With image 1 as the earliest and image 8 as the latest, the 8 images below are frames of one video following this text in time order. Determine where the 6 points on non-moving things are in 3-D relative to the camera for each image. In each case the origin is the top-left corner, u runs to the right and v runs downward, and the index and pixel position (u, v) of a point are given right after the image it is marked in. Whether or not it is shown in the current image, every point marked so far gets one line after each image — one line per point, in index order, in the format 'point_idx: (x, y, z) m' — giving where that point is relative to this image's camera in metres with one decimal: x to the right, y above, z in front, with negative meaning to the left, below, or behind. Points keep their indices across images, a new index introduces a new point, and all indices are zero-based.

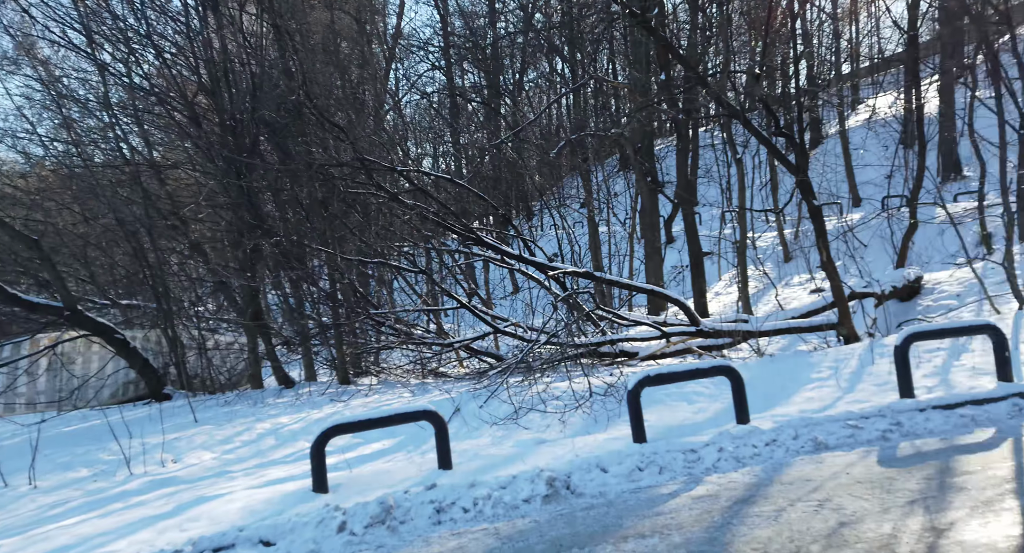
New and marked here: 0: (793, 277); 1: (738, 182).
0: (+5.6, 0.0, +13.9) m
1: (+4.1, +1.7, +12.7) m
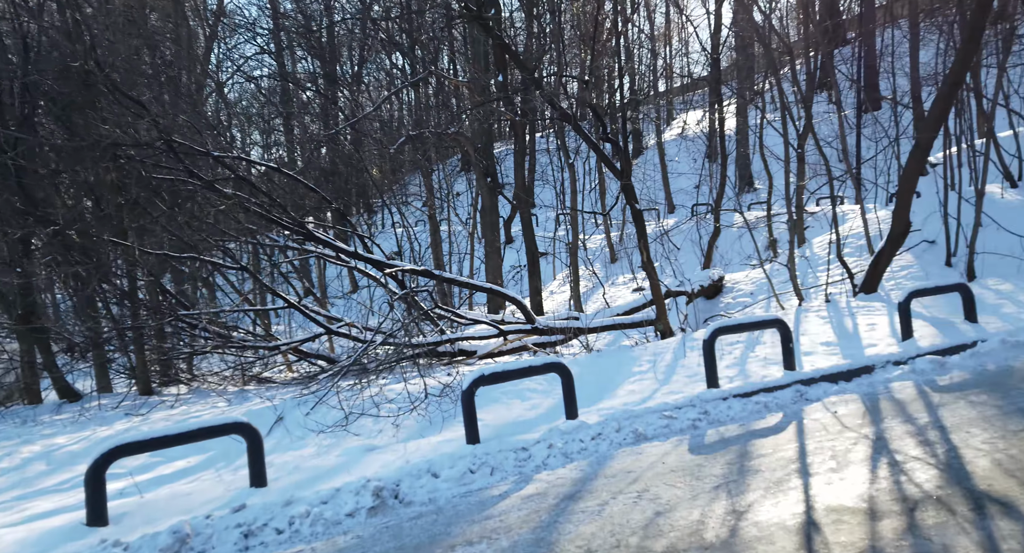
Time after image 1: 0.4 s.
0: (+2.3, 0.0, +14.8) m
1: (+1.1, +1.7, +13.2) m
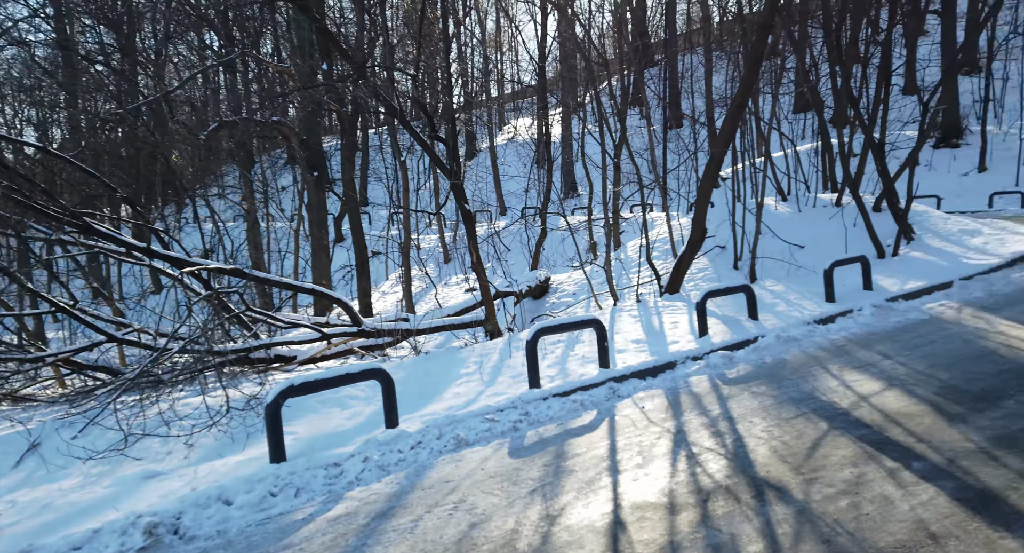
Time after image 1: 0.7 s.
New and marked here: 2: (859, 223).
0: (-1.3, 0.0, +14.9) m
1: (-2.1, +1.8, +13.0) m
2: (+6.3, +1.0, +12.9) m
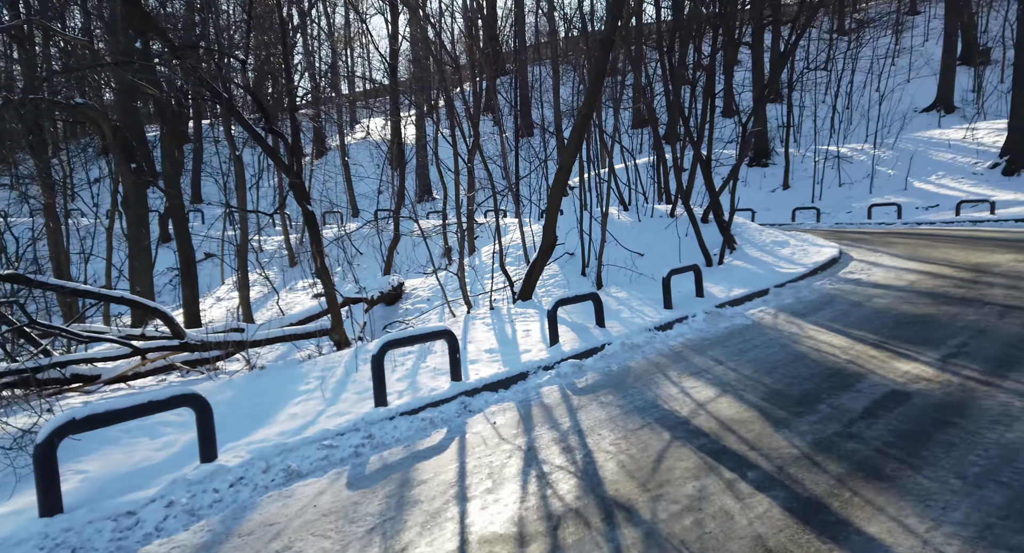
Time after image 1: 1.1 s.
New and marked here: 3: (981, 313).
0: (-4.4, -0.1, +14.0) m
1: (-4.8, +1.7, +12.1) m
2: (+3.5, +0.8, +13.7) m
3: (+5.2, -0.4, +7.7) m
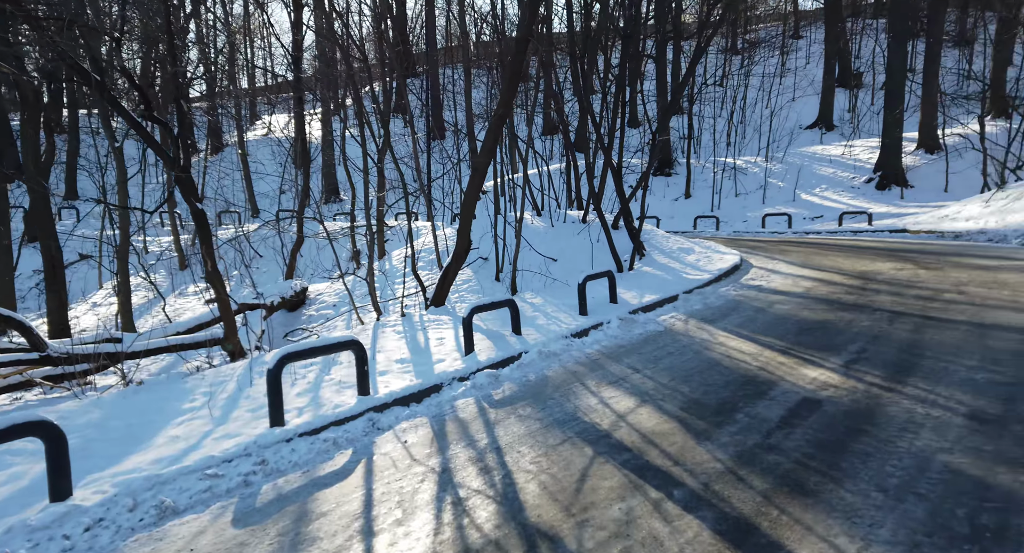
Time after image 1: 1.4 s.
0: (-6.1, -0.2, +13.1) m
1: (-6.2, +1.6, +11.1) m
2: (+1.8, +0.7, +13.8) m
3: (+4.2, -0.5, +8.1) m
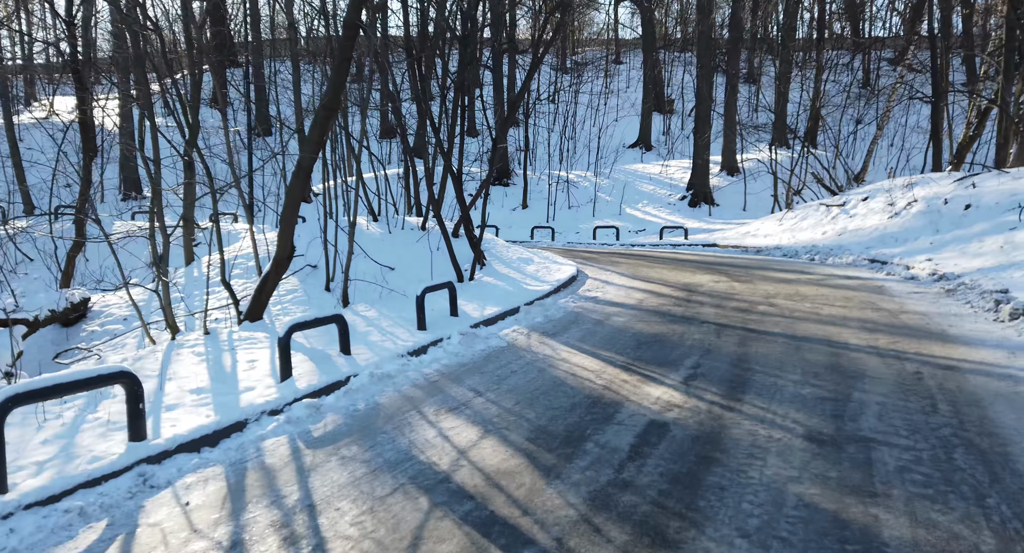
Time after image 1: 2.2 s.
0: (-8.9, -0.3, +10.7) m
1: (-8.6, +1.5, +8.8) m
2: (-1.4, +0.5, +13.2) m
3: (+2.3, -0.6, +8.3) m
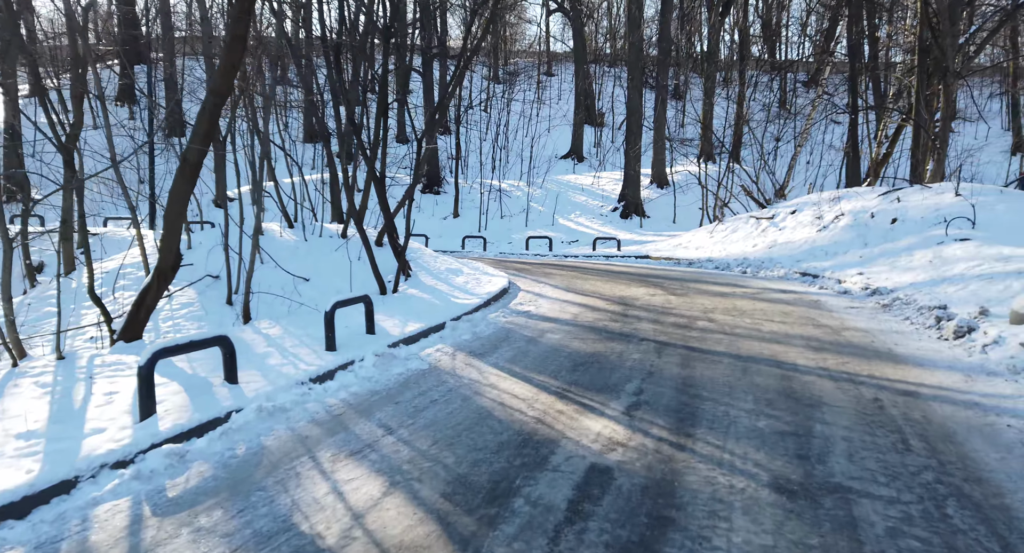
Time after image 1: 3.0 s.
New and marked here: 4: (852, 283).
0: (-10.0, -0.4, +9.0) m
1: (-9.4, +1.4, +7.2) m
2: (-2.7, +0.3, +12.3) m
3: (+1.4, -0.8, +7.7) m
4: (+5.5, -0.1, +11.2) m
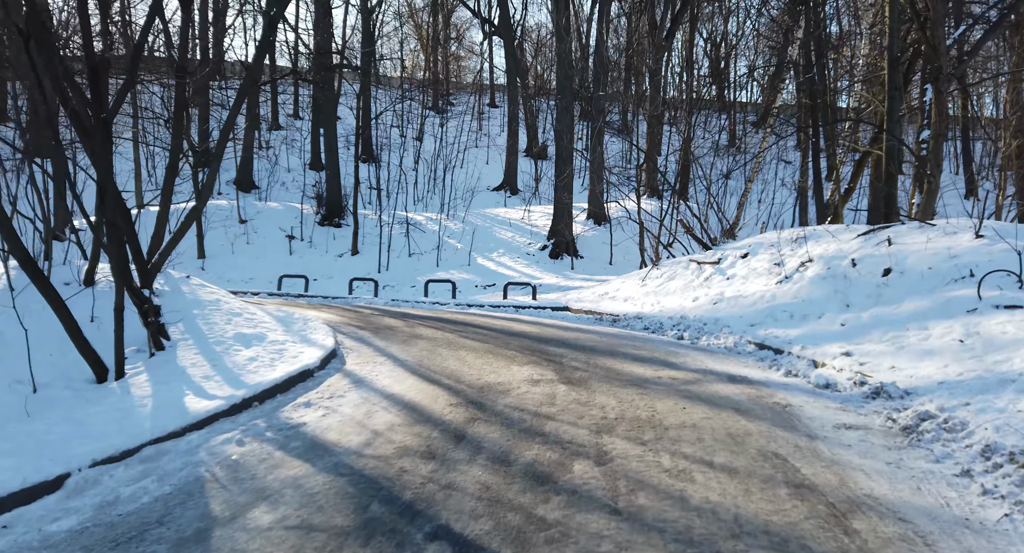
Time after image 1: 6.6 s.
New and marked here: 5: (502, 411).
0: (-11.9, -1.0, +4.0) m
1: (-11.2, +1.0, +2.4) m
2: (-4.9, -0.5, +7.8) m
3: (-0.5, -1.4, +3.4) m
4: (+3.4, -1.0, +7.2) m
5: (-0.1, -1.3, +6.6) m
